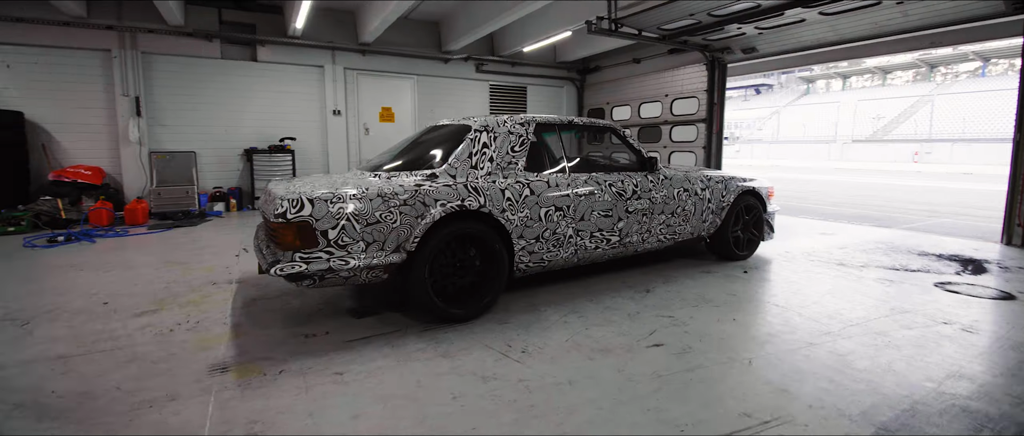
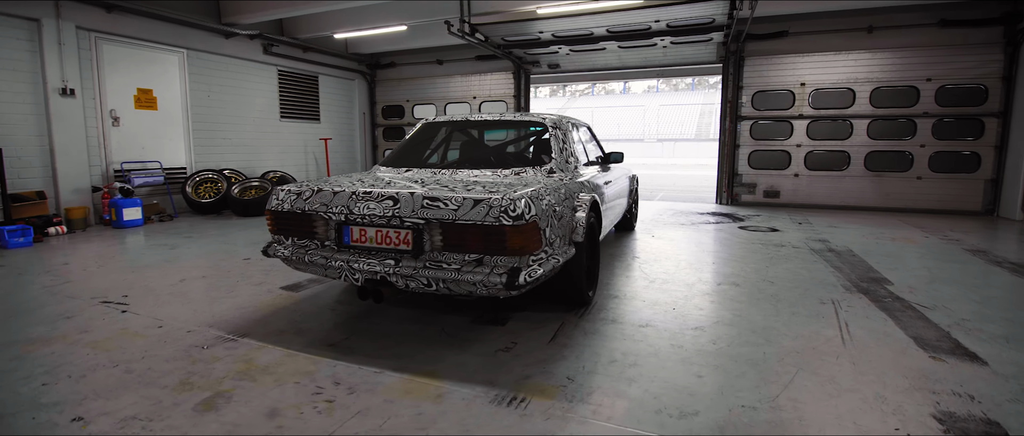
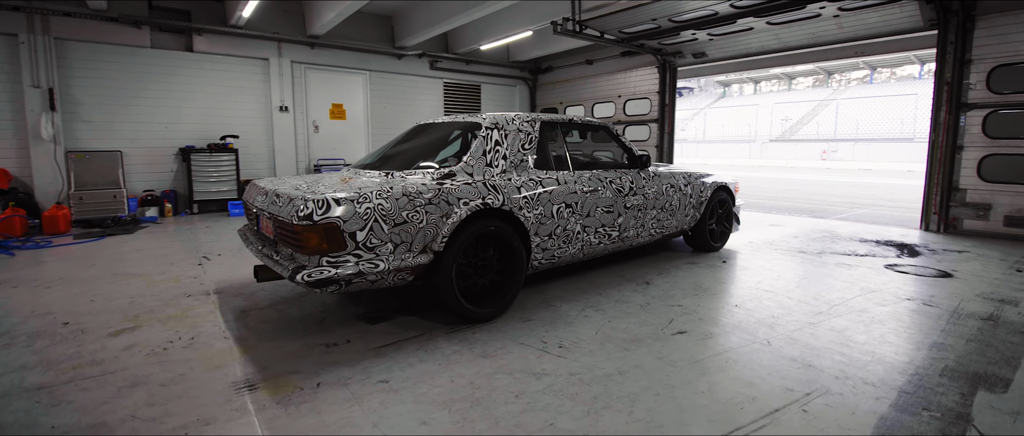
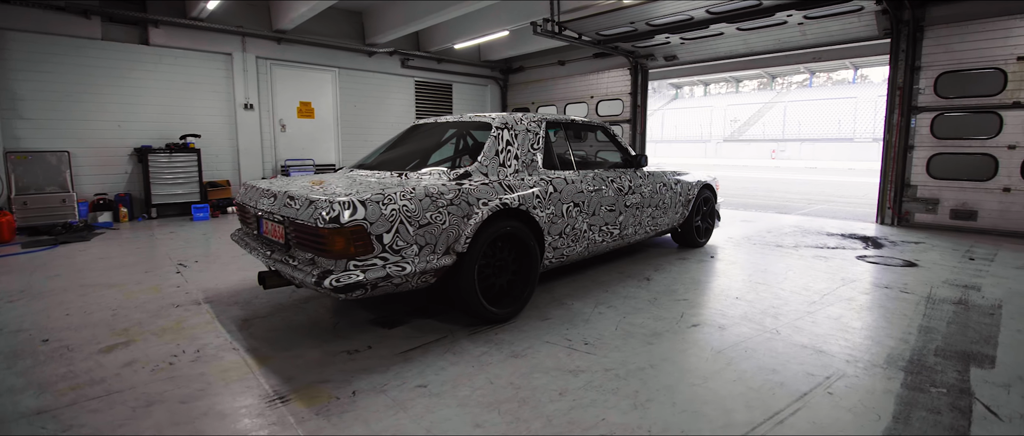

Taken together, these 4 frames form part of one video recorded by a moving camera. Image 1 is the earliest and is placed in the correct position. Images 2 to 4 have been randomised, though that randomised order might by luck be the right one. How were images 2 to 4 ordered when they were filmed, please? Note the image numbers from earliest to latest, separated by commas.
3, 4, 2
